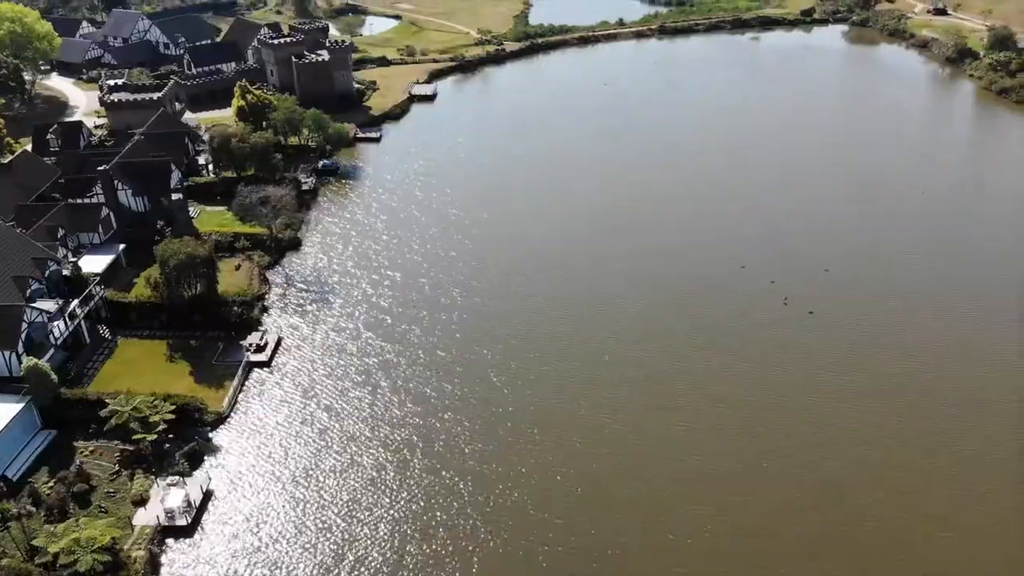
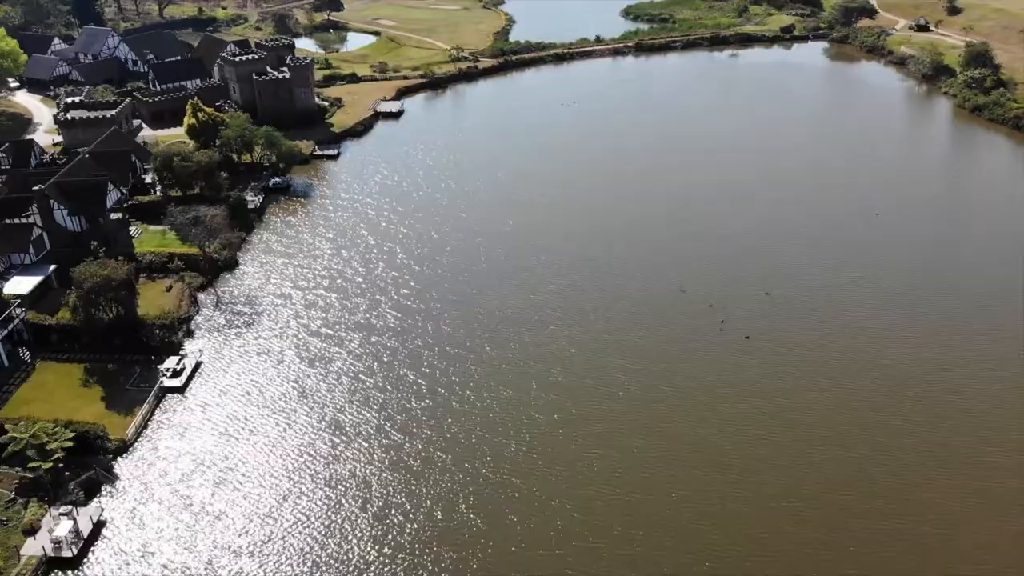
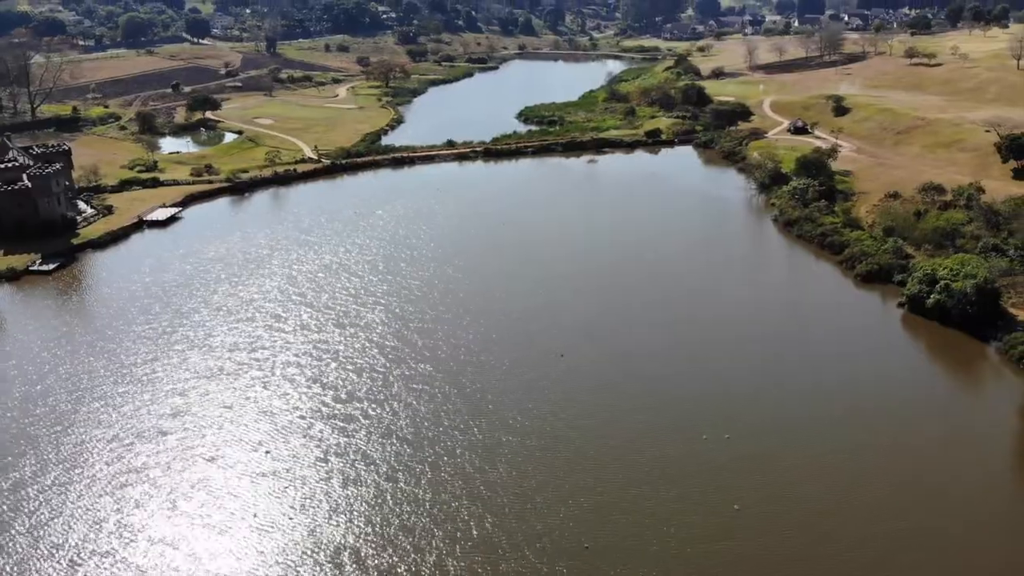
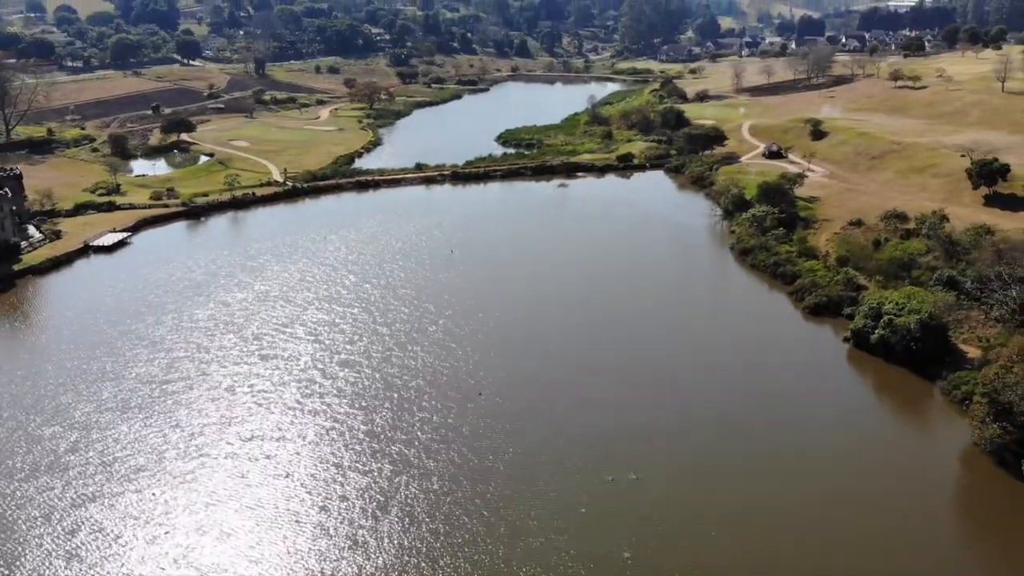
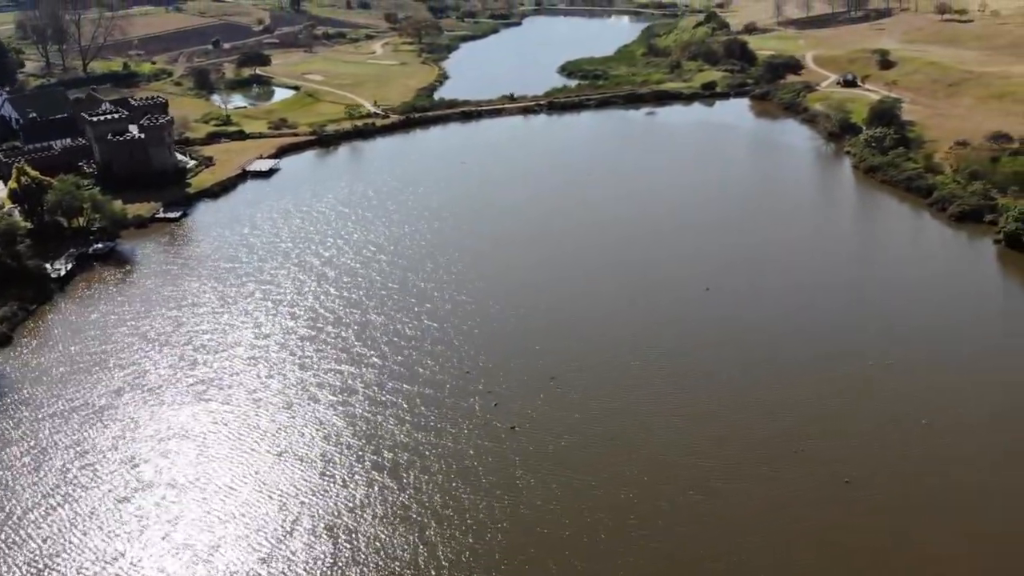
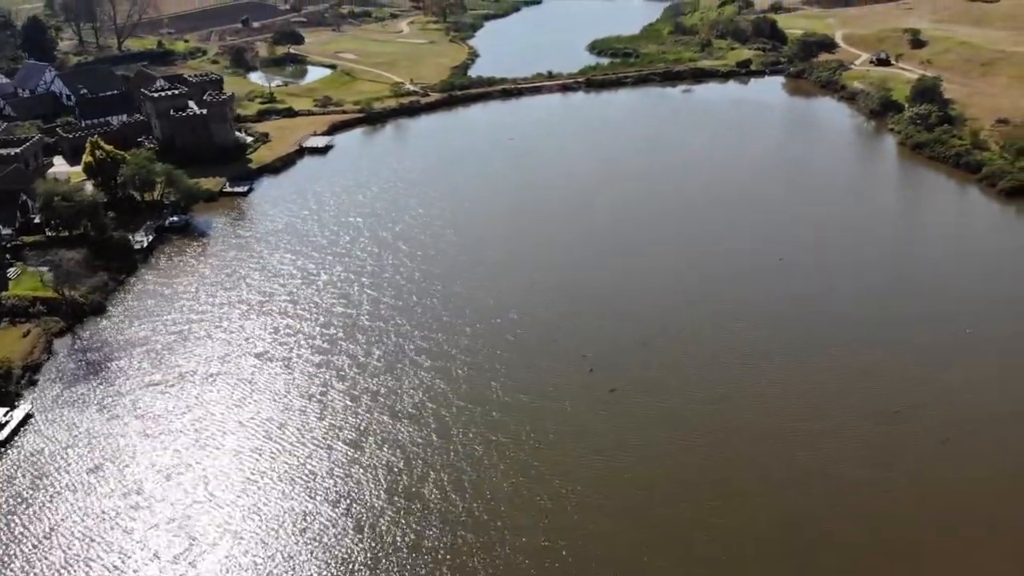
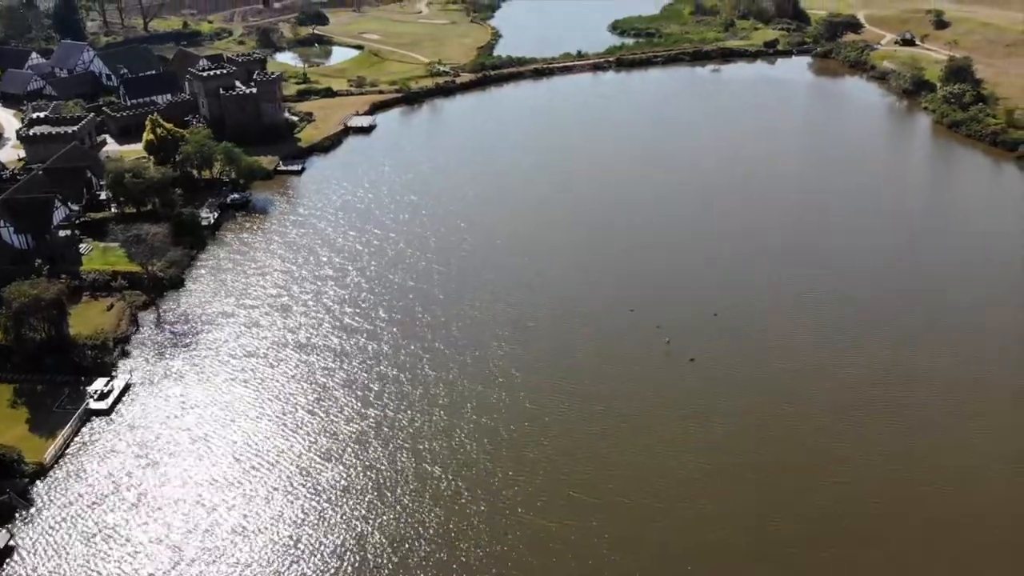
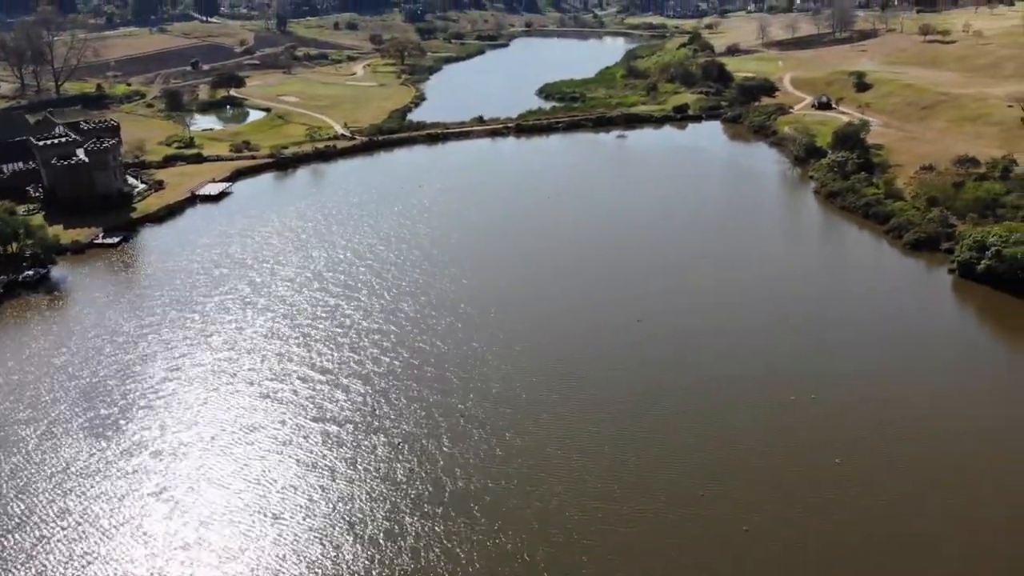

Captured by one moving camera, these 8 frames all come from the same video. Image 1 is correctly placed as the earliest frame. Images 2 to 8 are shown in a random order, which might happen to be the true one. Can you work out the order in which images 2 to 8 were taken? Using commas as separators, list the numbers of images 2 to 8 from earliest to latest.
2, 7, 6, 5, 8, 3, 4
